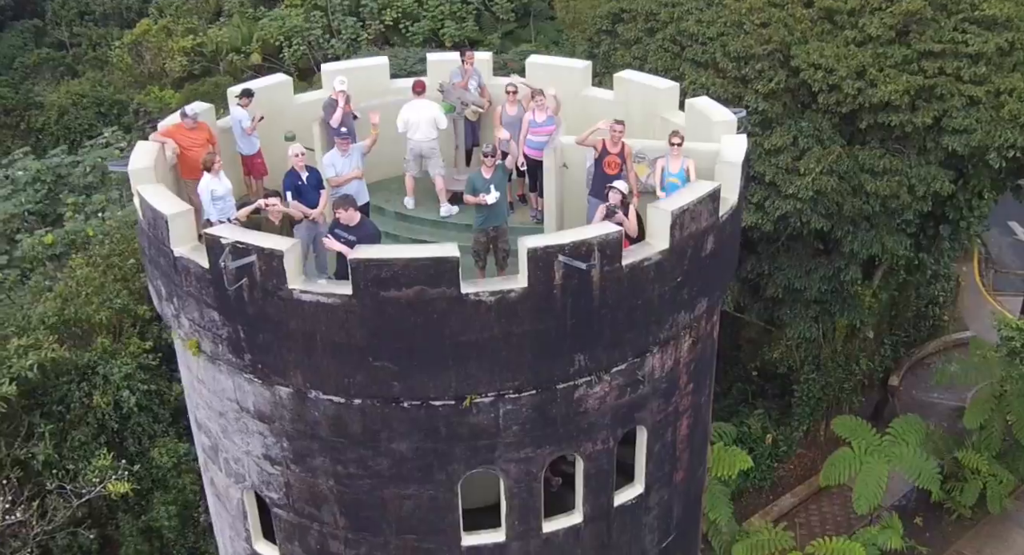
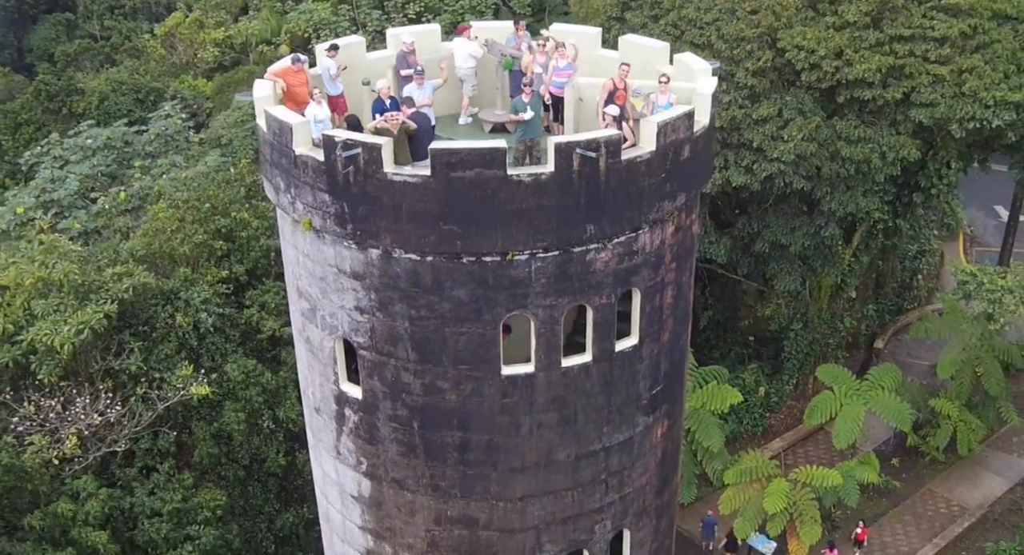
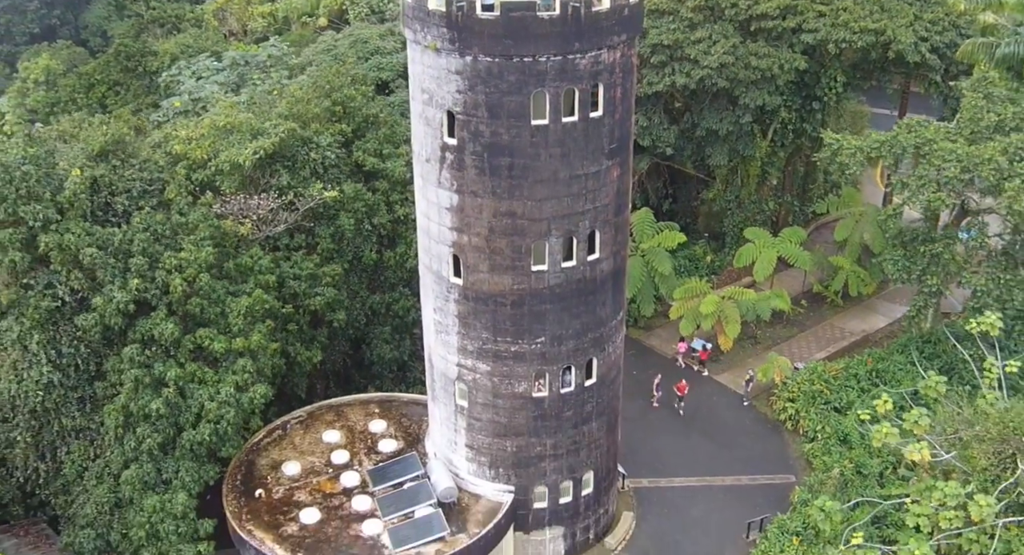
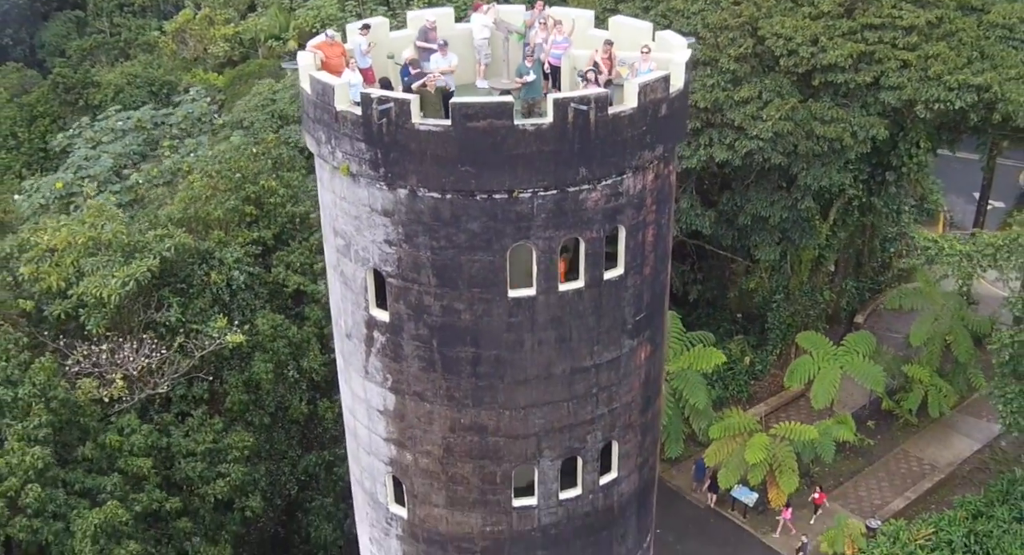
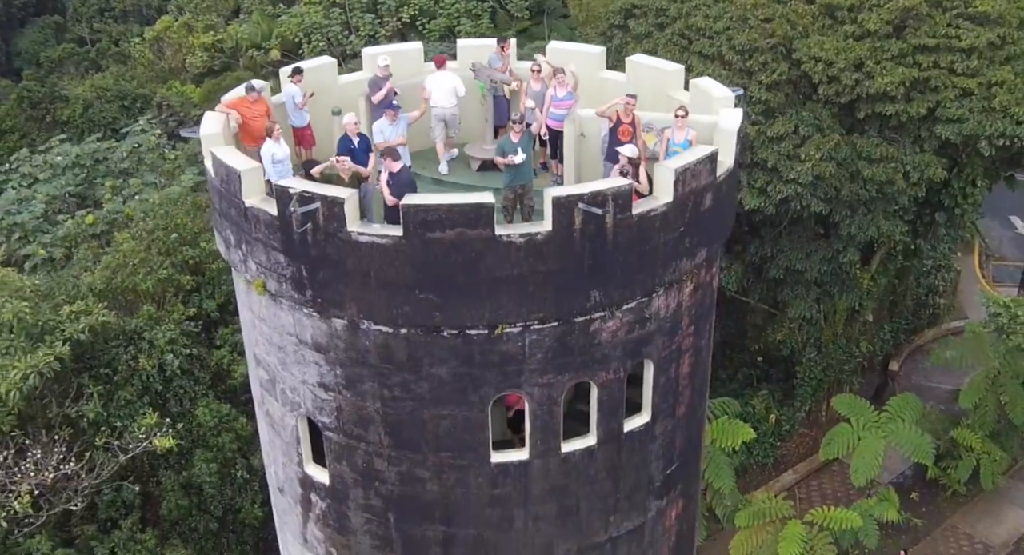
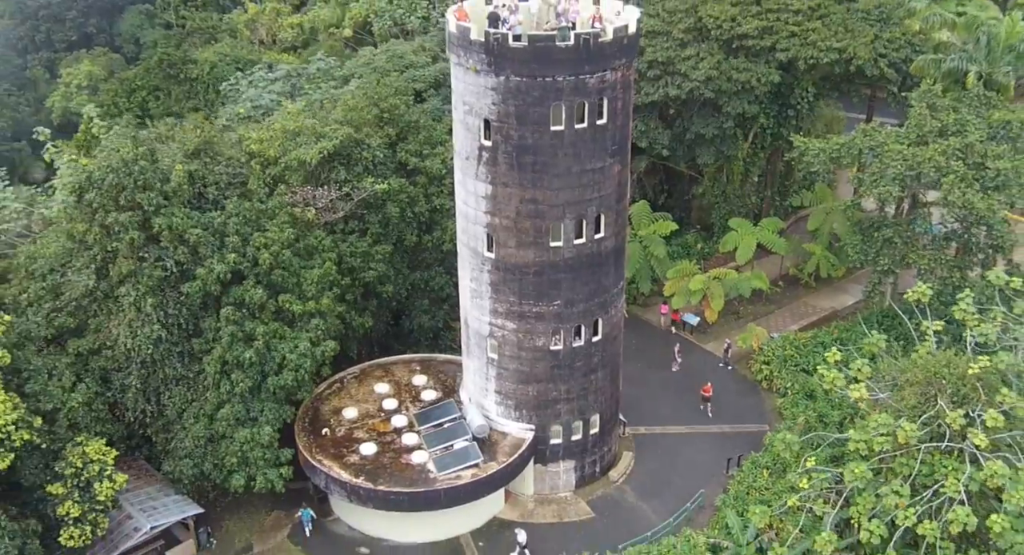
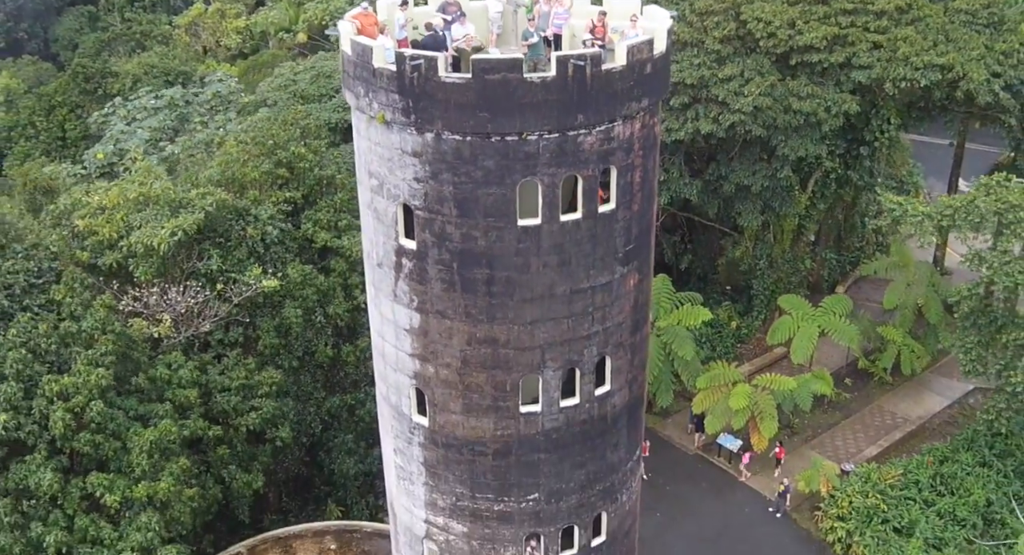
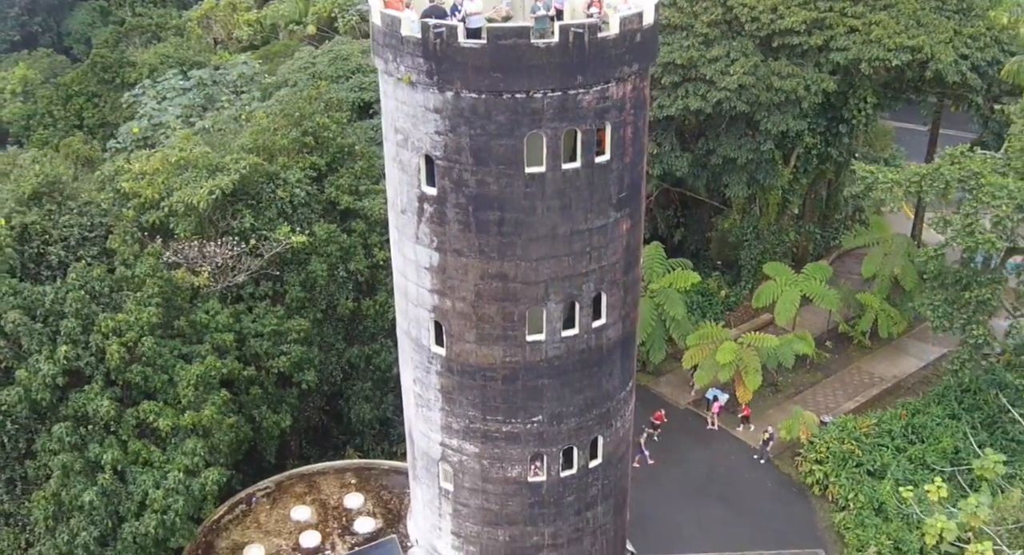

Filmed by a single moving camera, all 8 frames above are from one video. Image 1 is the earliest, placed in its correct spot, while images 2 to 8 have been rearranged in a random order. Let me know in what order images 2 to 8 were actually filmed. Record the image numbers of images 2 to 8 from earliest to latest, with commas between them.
5, 2, 4, 7, 8, 3, 6
